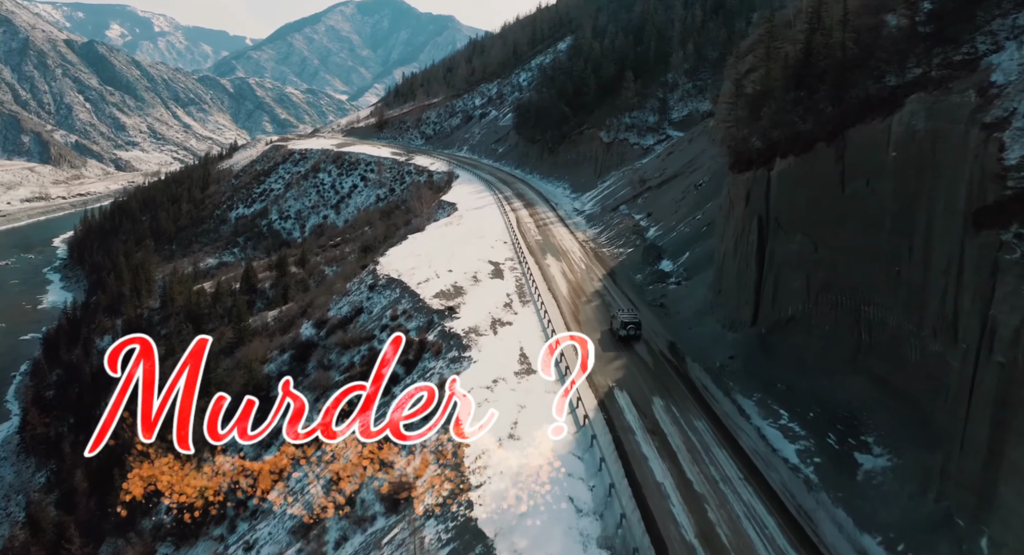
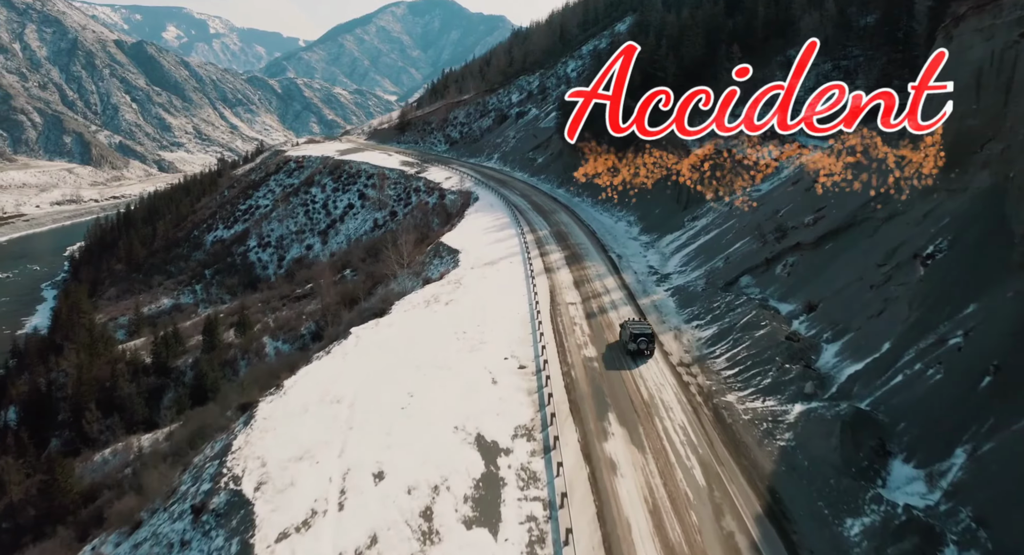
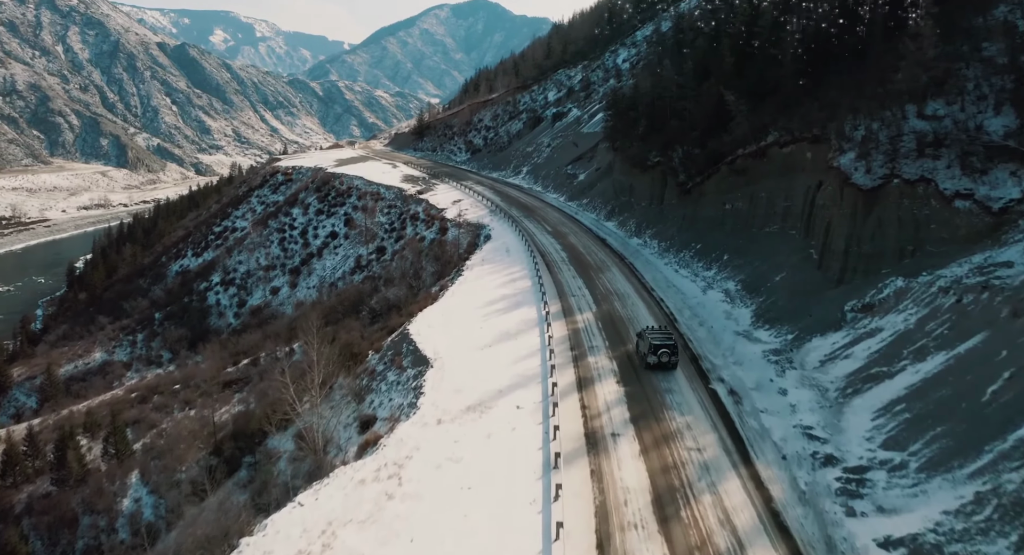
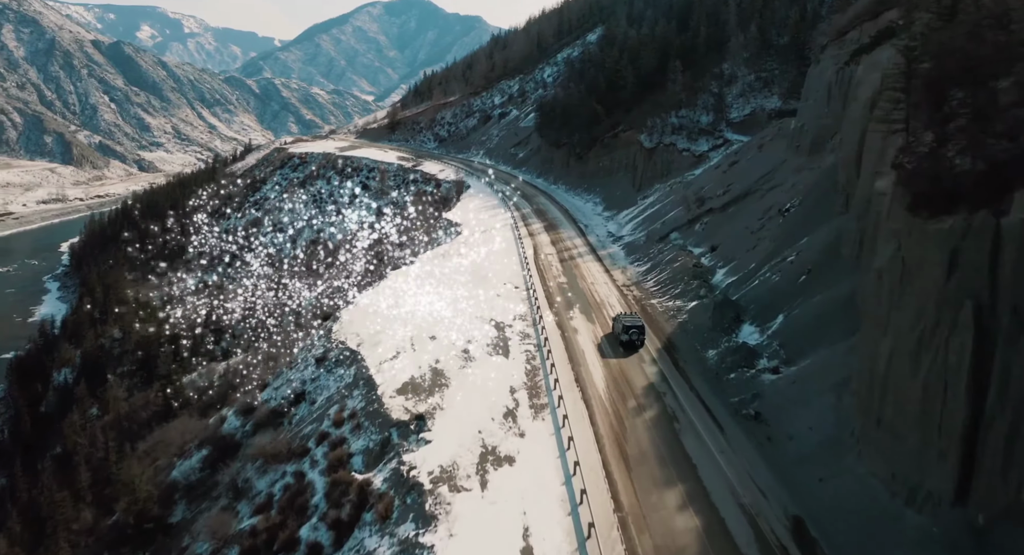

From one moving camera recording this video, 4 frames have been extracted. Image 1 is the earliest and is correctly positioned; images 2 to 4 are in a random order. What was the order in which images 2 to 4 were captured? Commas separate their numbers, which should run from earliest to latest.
4, 2, 3
